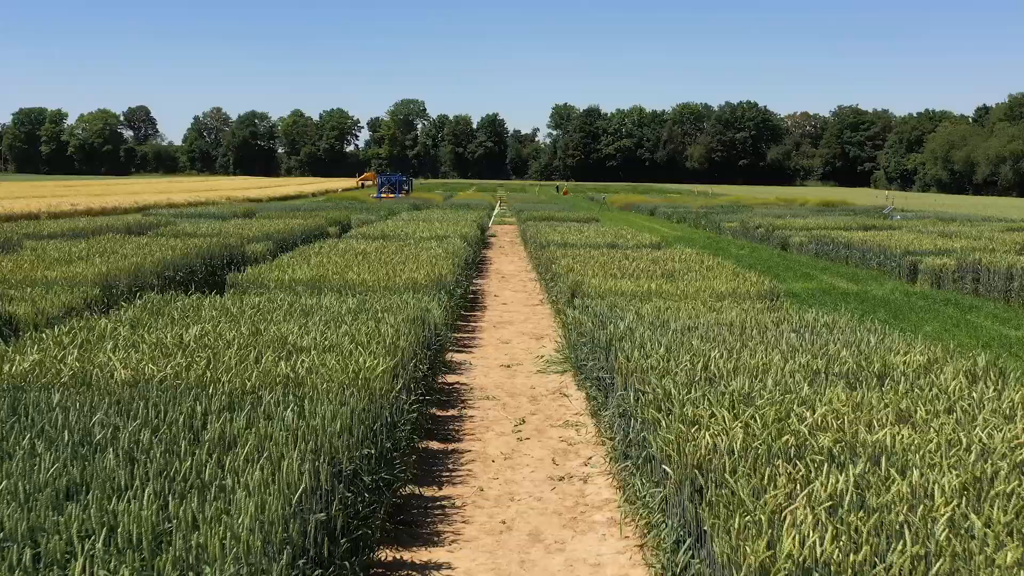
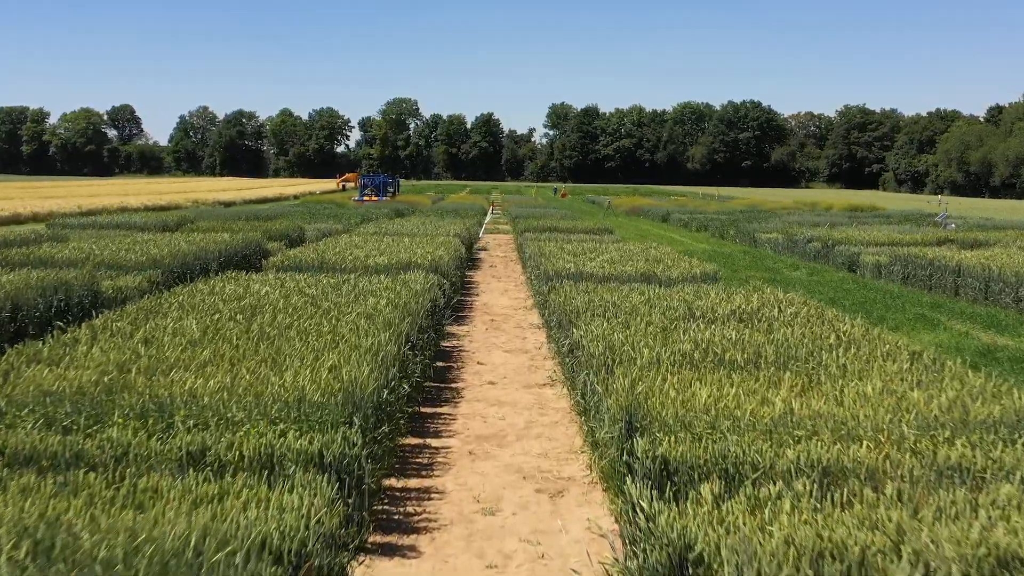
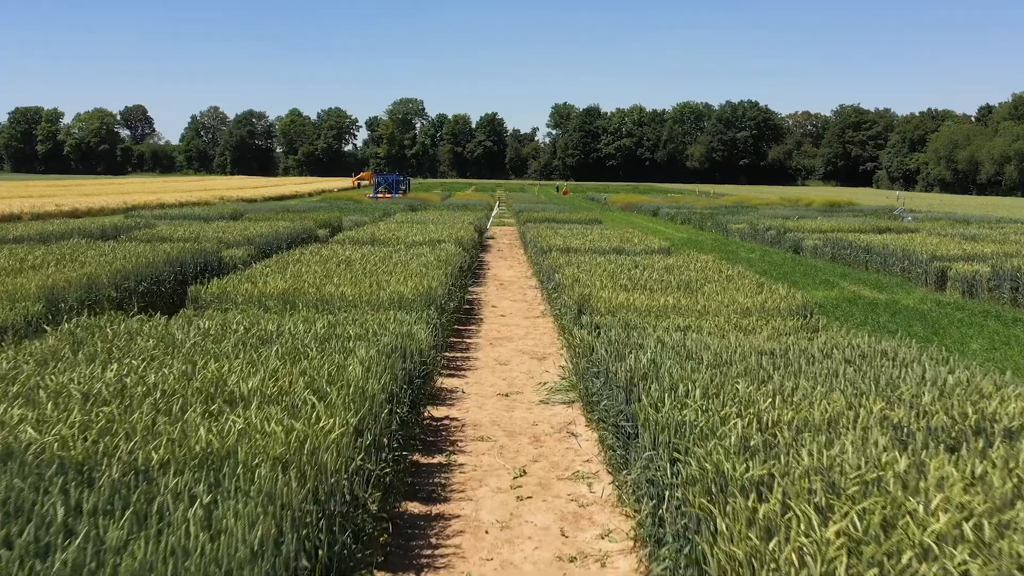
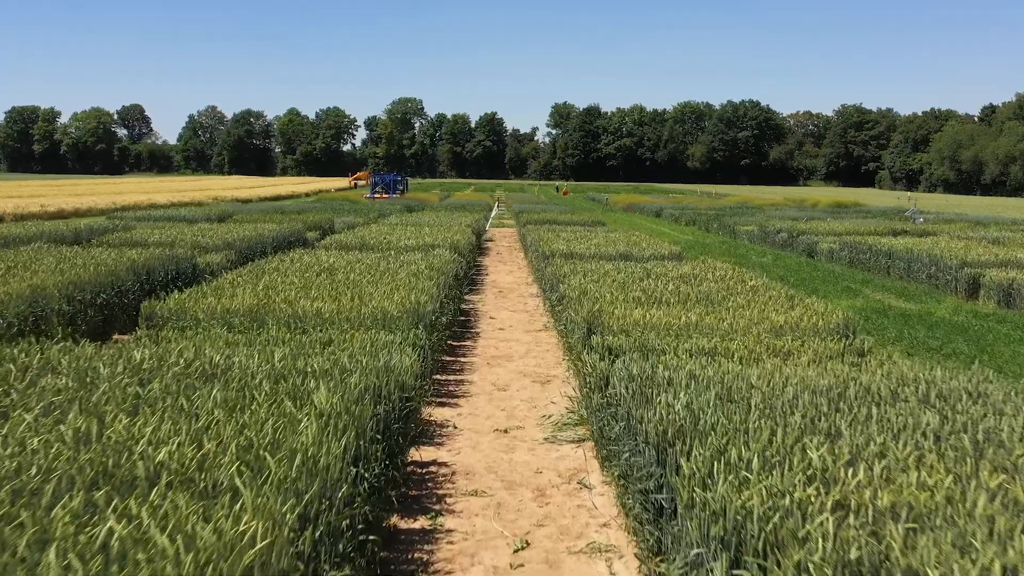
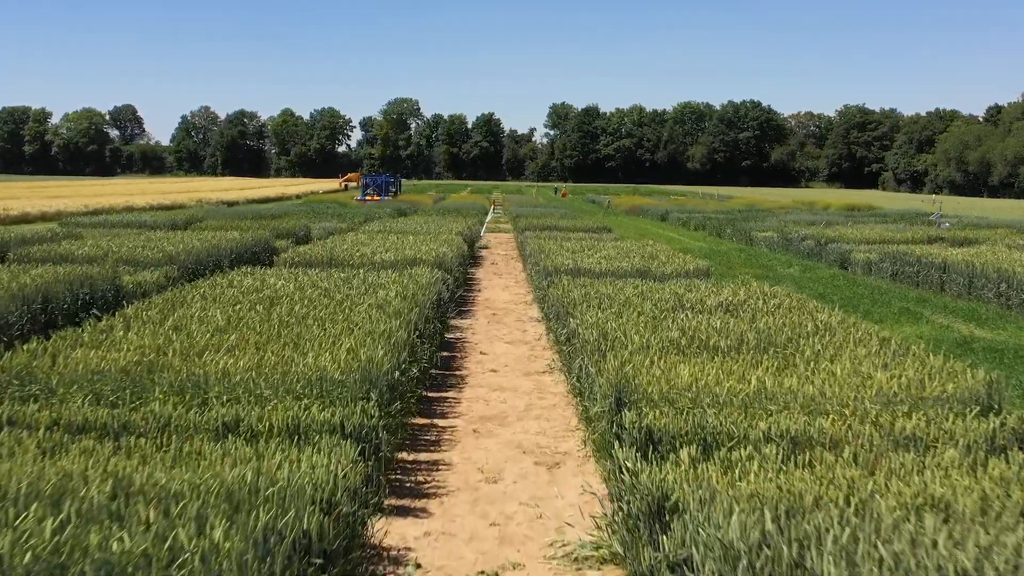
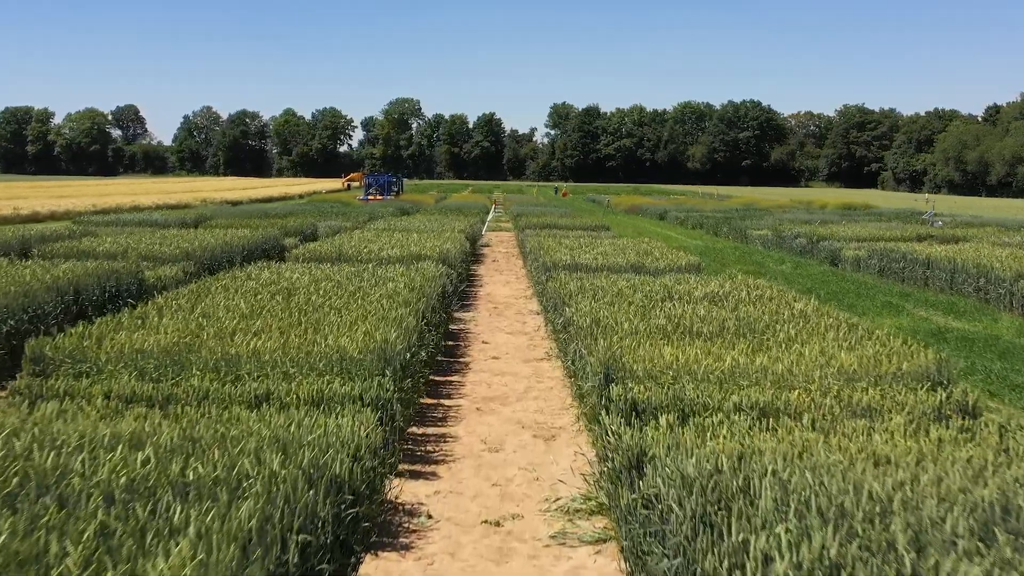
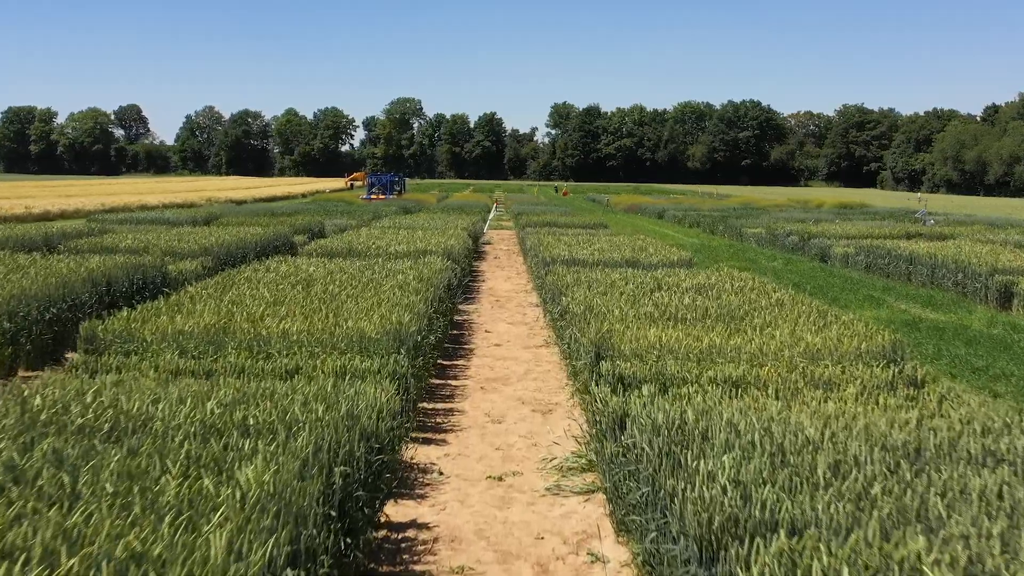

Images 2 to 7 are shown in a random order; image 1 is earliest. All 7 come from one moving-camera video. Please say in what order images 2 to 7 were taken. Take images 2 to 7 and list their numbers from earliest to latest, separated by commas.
3, 4, 7, 6, 5, 2
